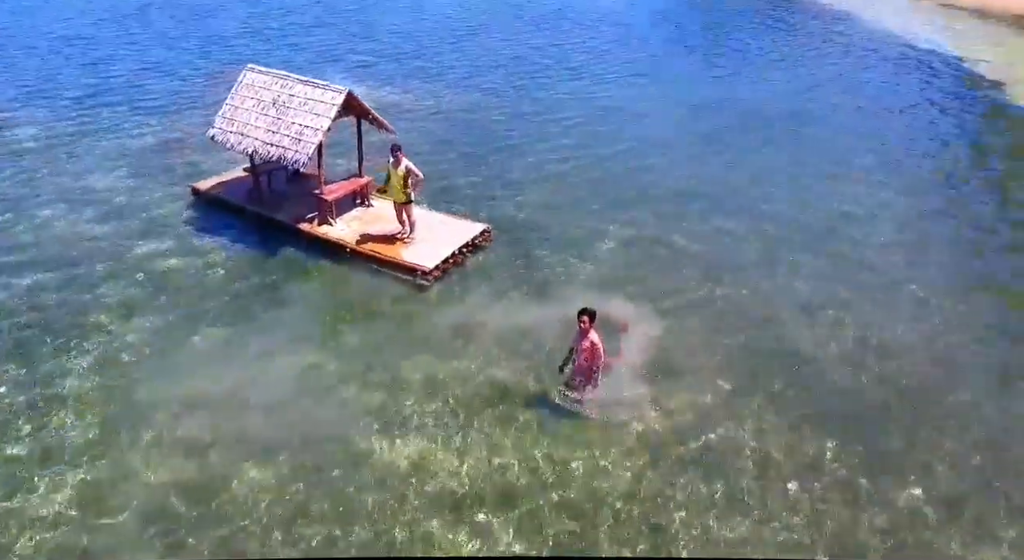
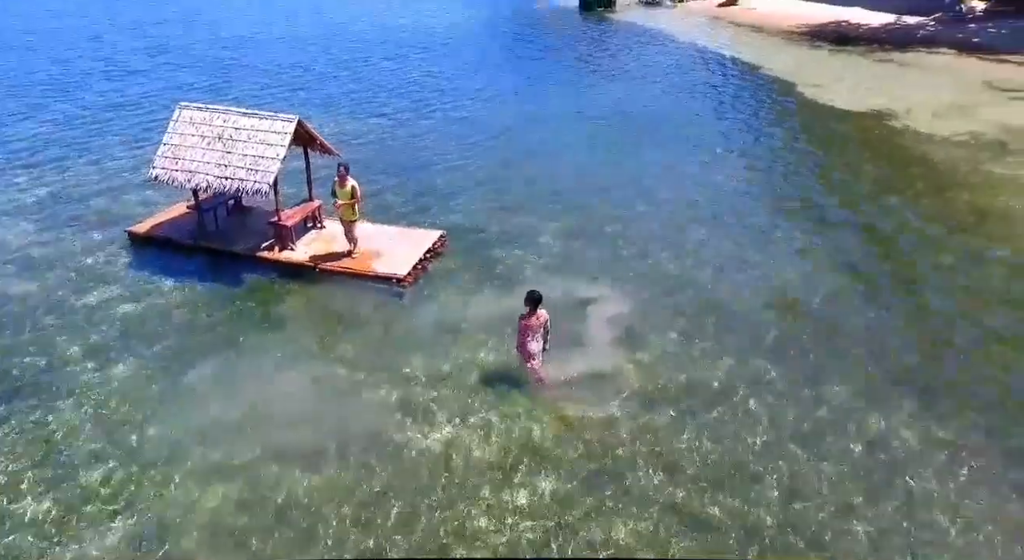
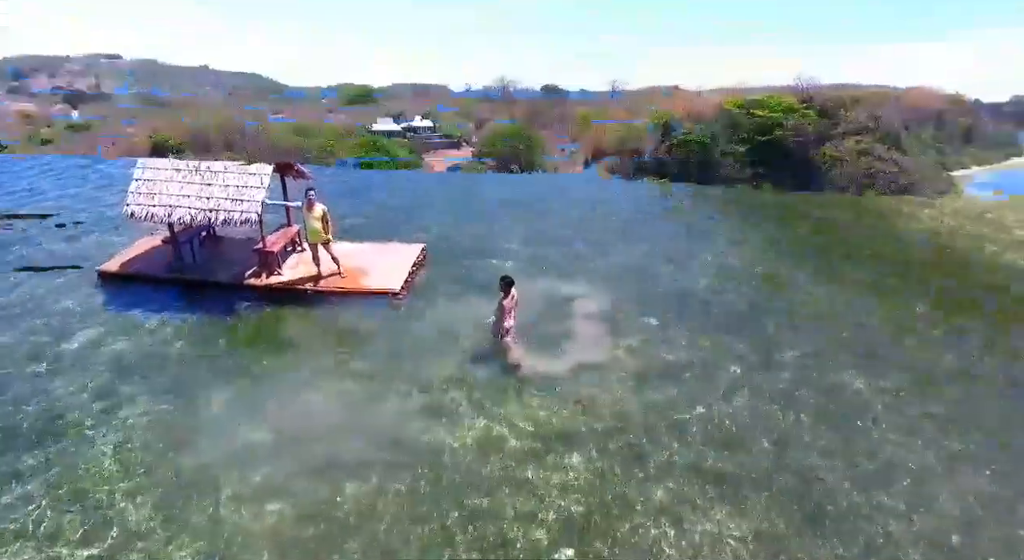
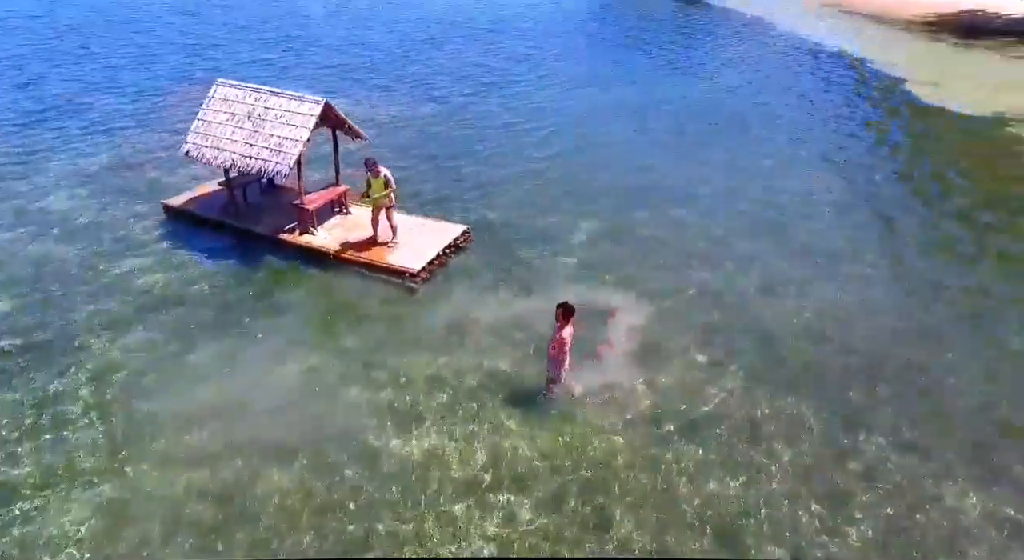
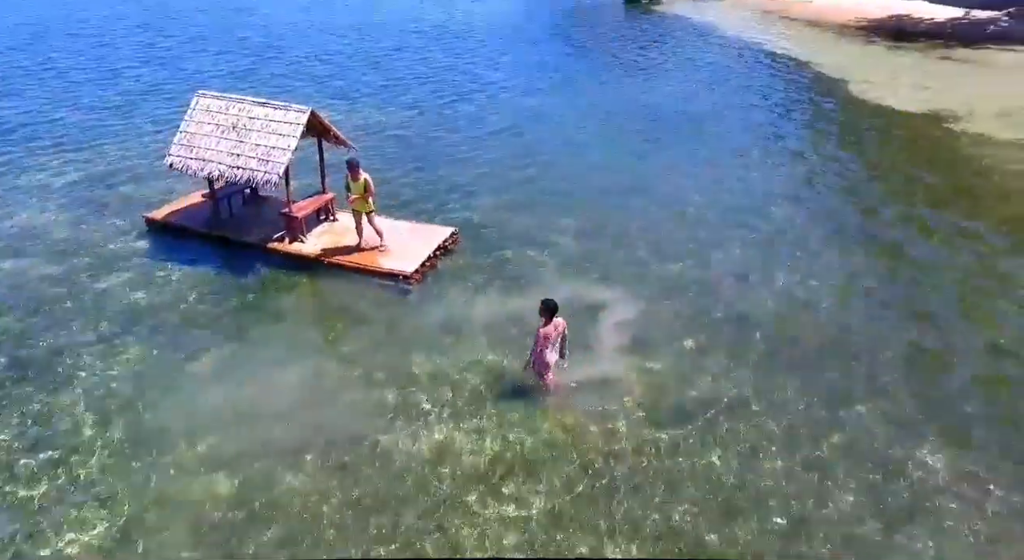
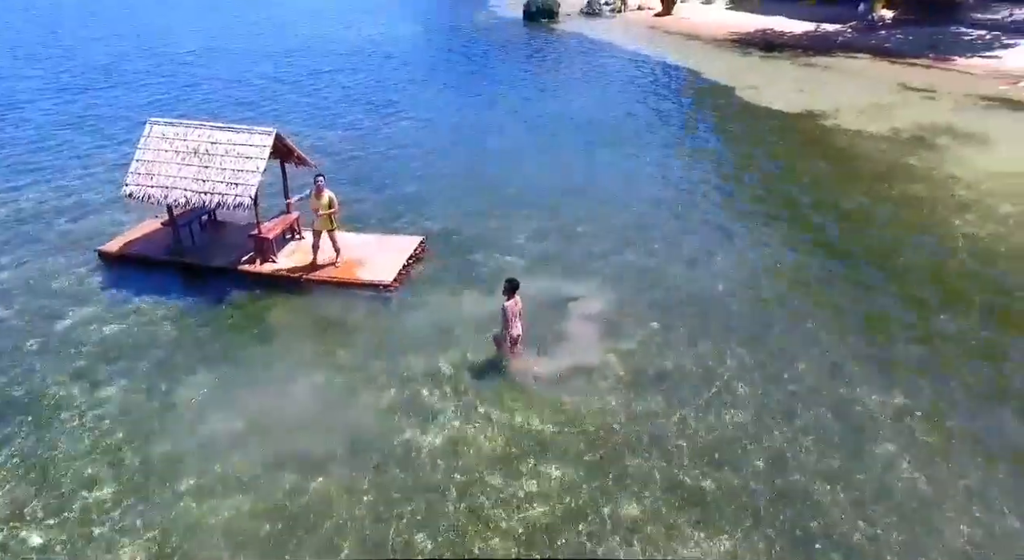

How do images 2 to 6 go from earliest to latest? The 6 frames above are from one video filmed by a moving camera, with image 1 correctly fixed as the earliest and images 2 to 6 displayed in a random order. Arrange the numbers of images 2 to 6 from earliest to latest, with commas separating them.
4, 5, 2, 6, 3
